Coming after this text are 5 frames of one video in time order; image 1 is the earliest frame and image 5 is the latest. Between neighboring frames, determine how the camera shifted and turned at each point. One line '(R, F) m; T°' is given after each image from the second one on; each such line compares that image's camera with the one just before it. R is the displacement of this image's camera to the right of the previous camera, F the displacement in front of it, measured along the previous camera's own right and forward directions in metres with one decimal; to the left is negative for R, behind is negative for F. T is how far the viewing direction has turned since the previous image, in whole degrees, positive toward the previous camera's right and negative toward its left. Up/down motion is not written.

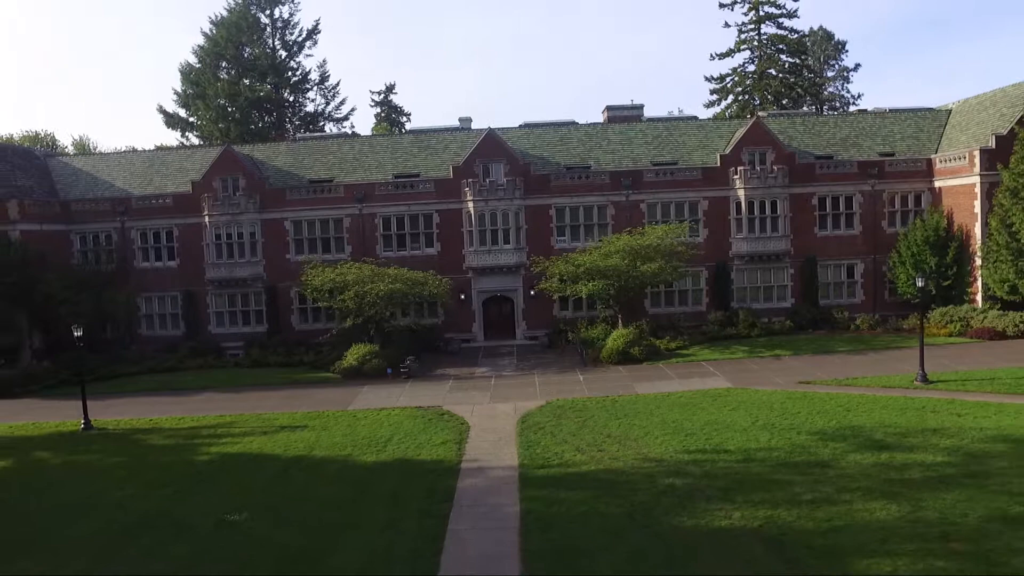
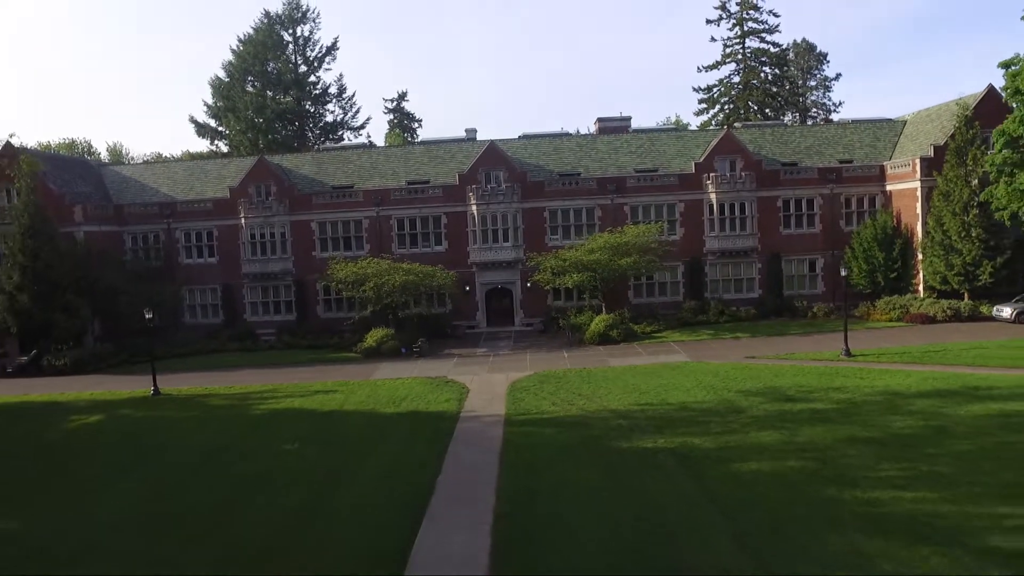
(+0.6, -4.5) m; -1°
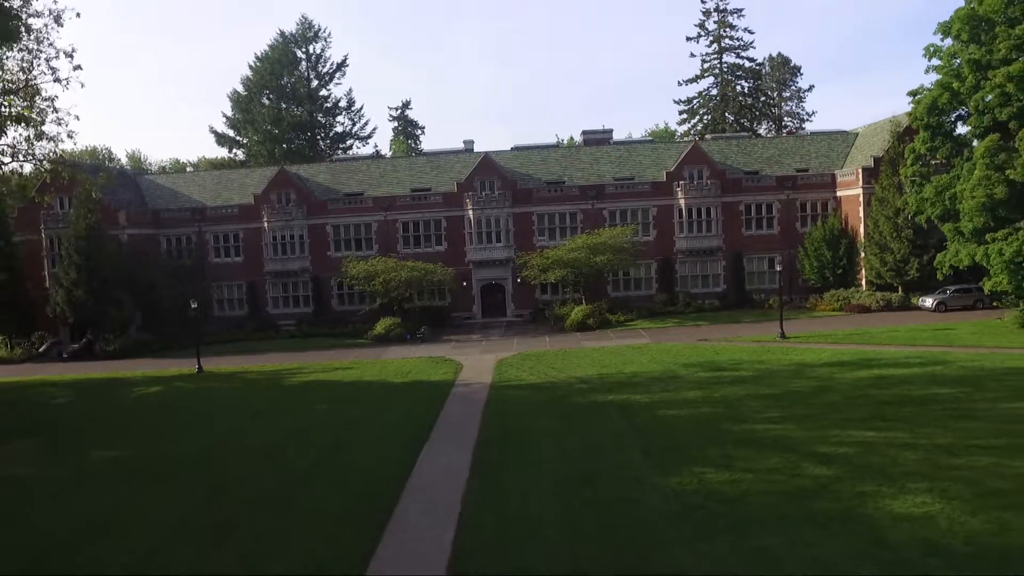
(+0.6, -4.9) m; 0°
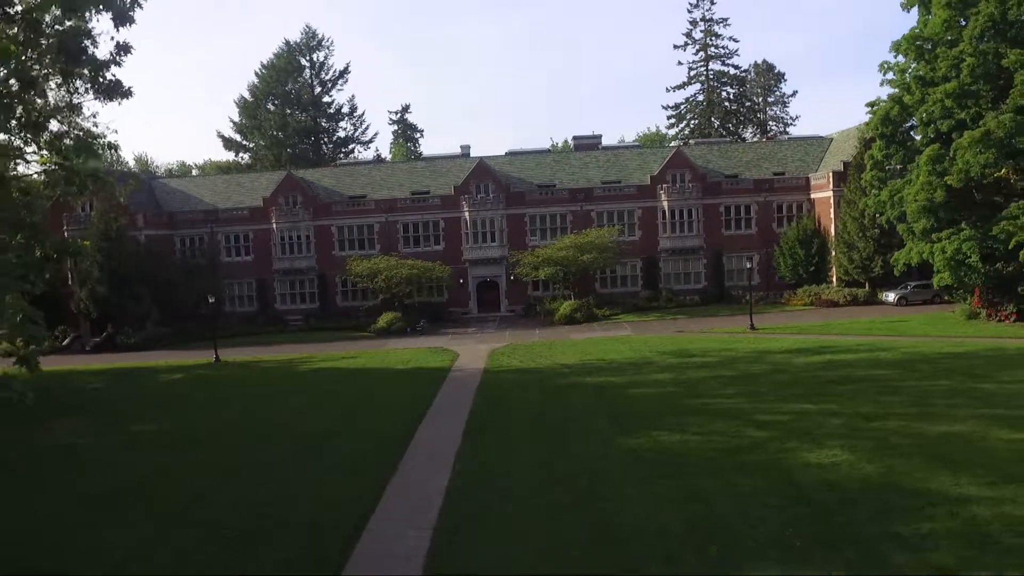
(+0.3, -2.8) m; 0°
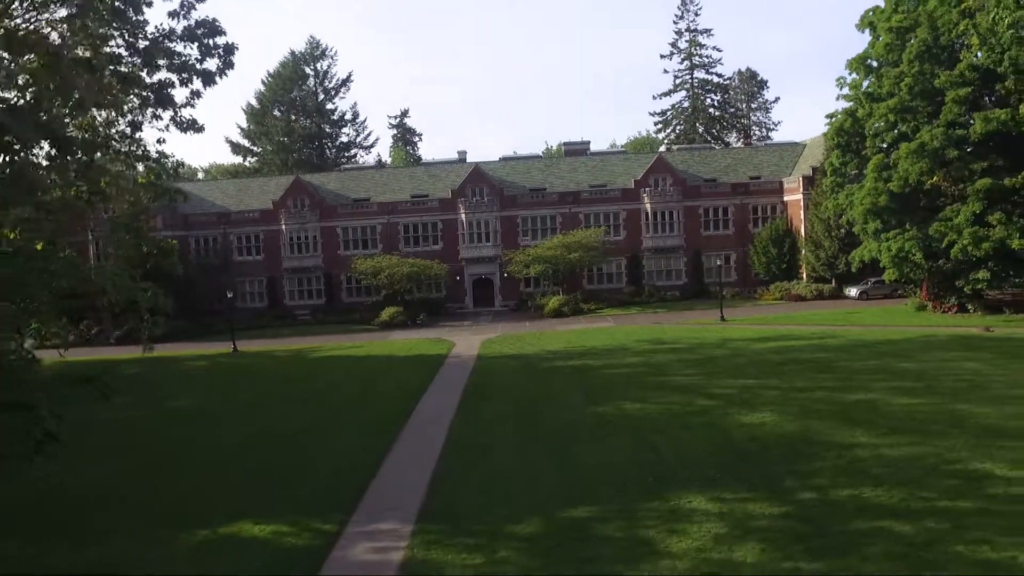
(+0.3, -3.3) m; 0°
